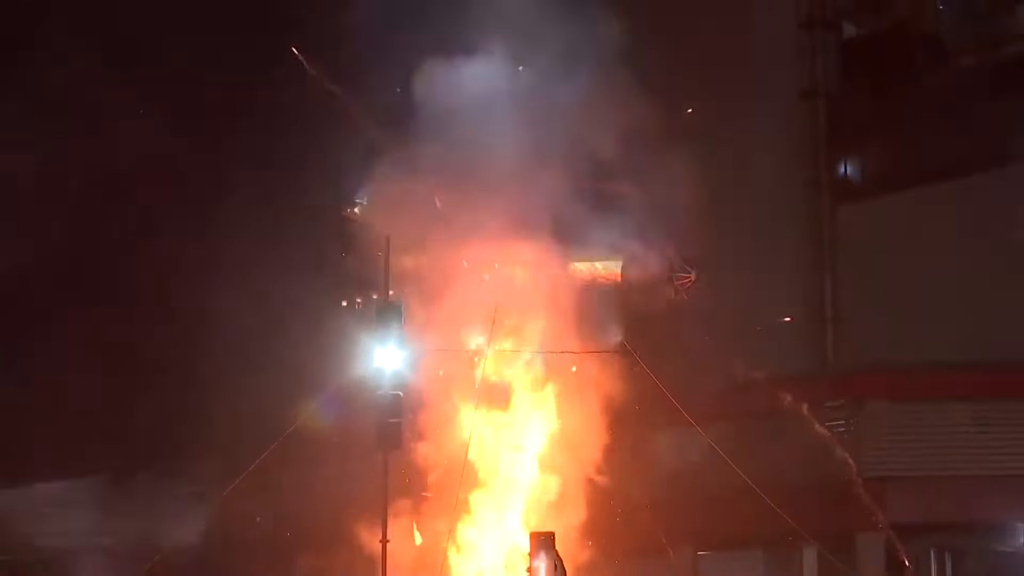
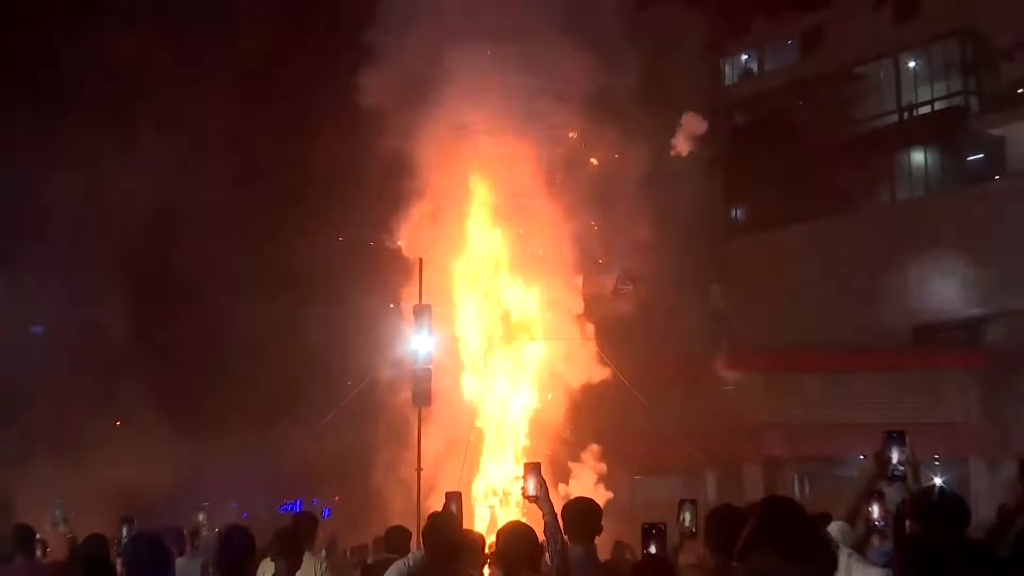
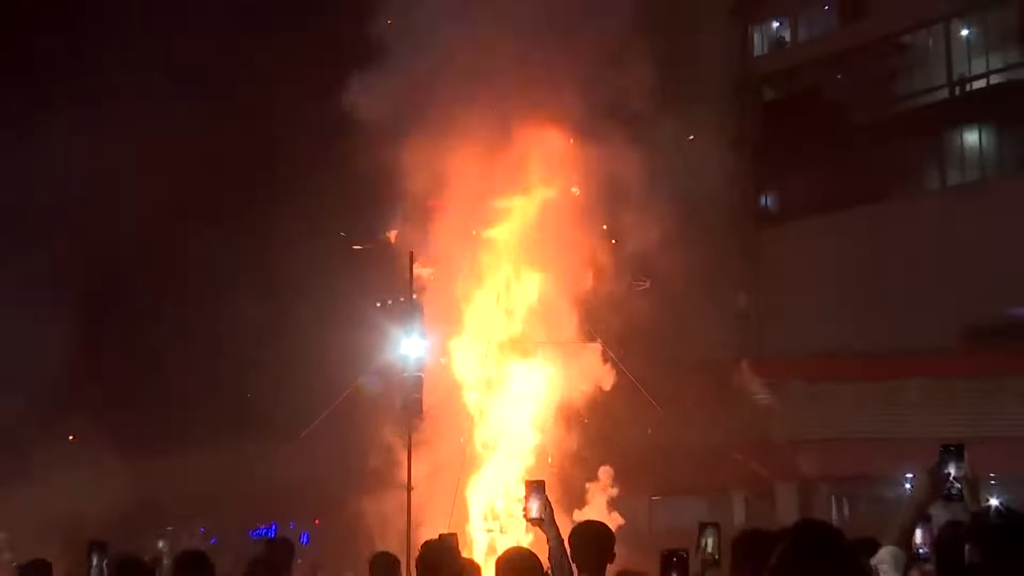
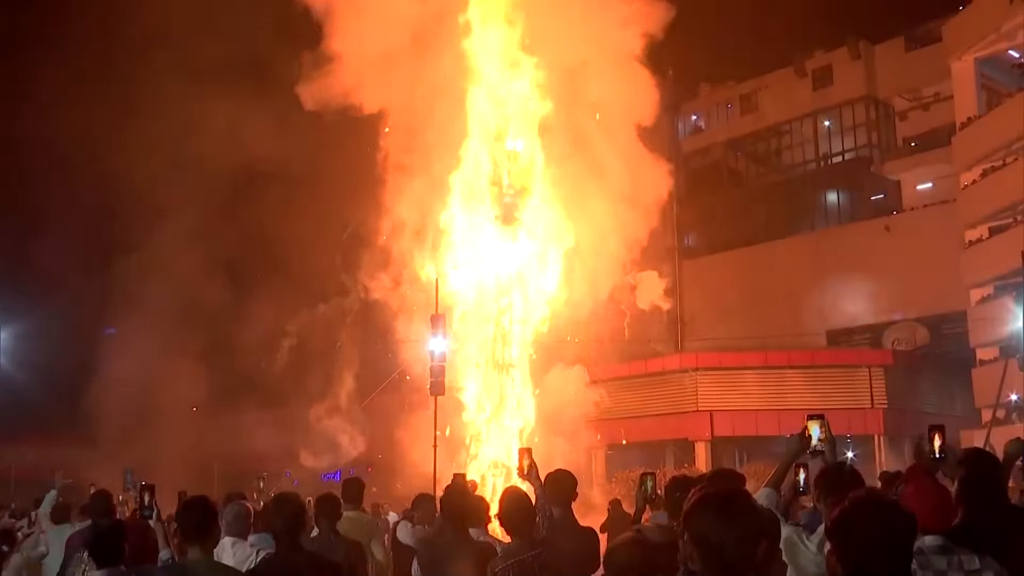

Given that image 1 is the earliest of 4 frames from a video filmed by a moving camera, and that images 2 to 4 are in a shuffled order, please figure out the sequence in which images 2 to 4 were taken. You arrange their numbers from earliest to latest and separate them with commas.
3, 2, 4
